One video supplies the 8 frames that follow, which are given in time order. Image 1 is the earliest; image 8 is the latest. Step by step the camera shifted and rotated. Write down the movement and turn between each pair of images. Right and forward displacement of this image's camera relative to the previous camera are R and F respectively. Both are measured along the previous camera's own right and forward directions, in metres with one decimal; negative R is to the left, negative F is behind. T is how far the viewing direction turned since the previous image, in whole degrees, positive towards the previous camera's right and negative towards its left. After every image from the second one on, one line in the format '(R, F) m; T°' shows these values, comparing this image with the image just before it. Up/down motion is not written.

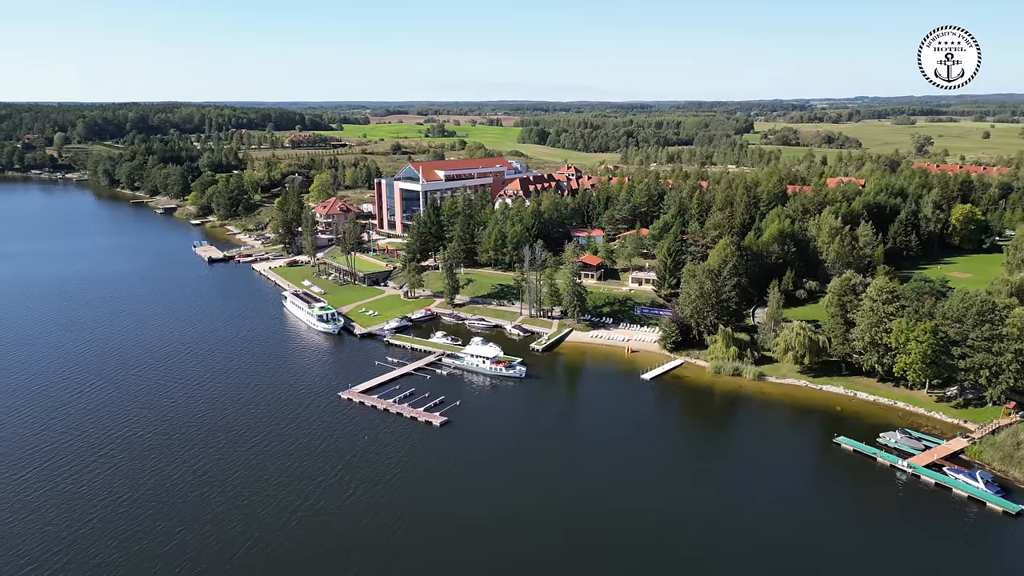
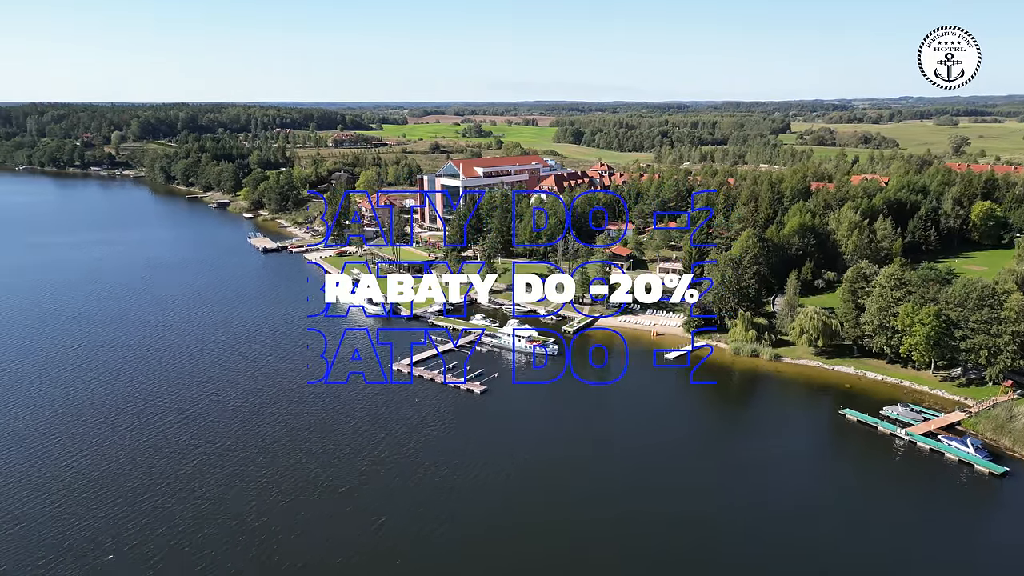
(0.0, -3.1) m; -3°
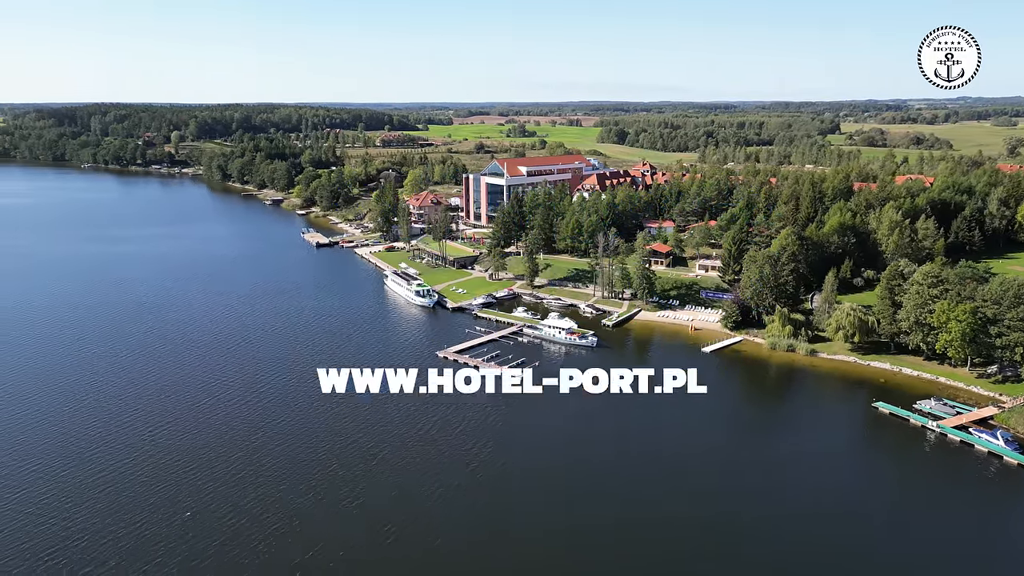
(0.0, -1.6) m; -3°
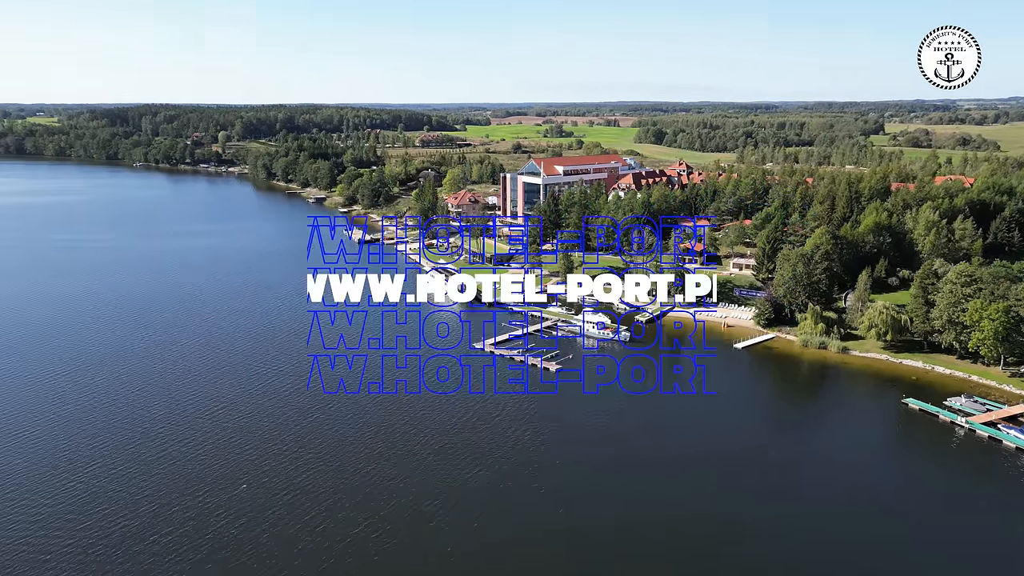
(0.0, -1.2) m; -3°
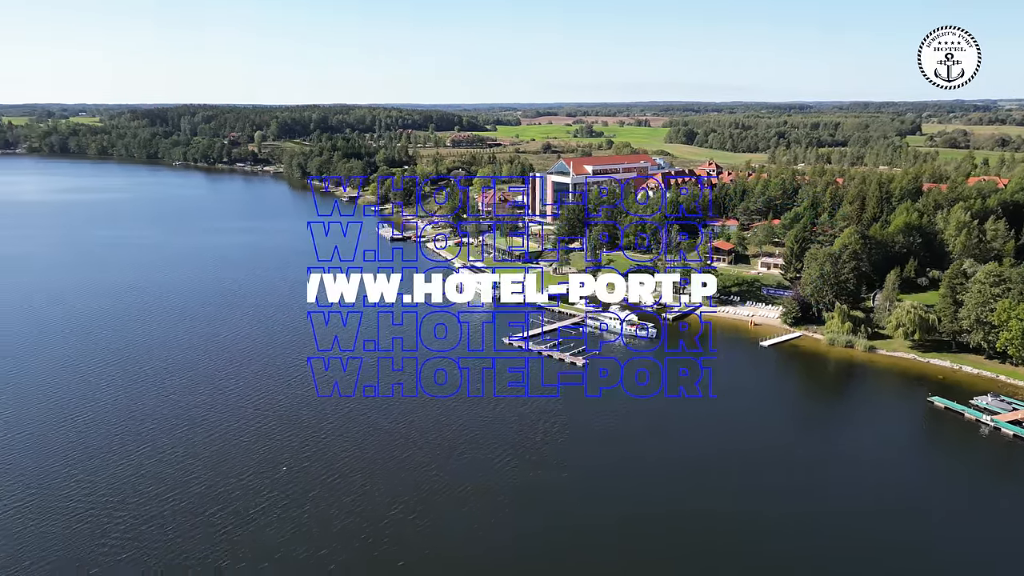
(0.0, -0.9) m; -2°
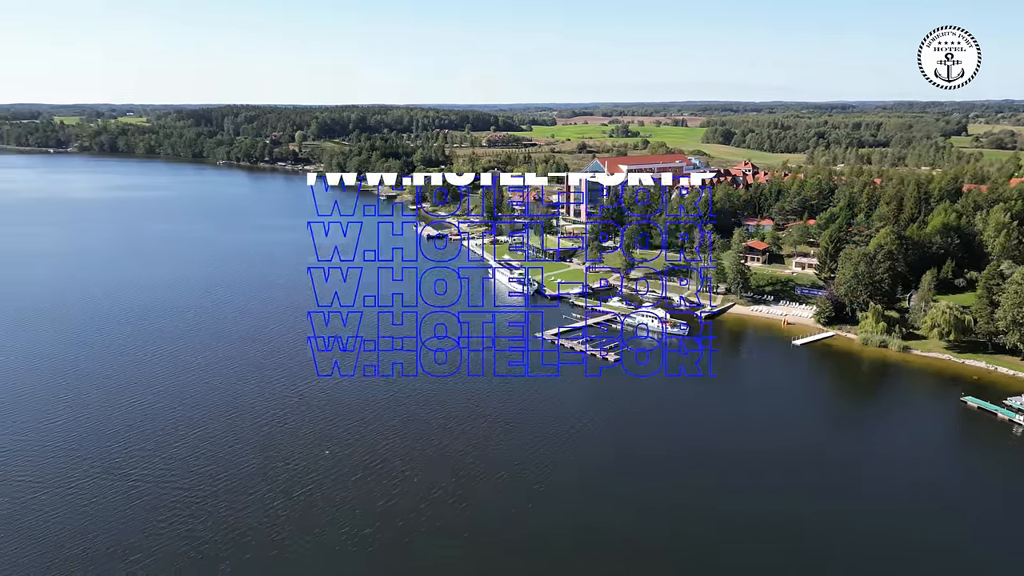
(0.0, -0.9) m; -3°
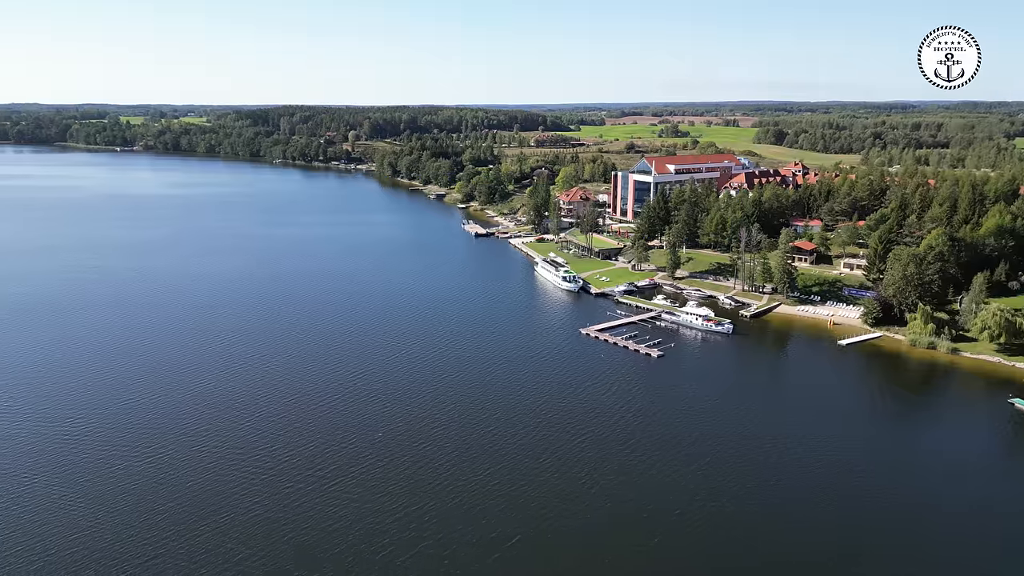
(0.0, -1.1) m; -4°
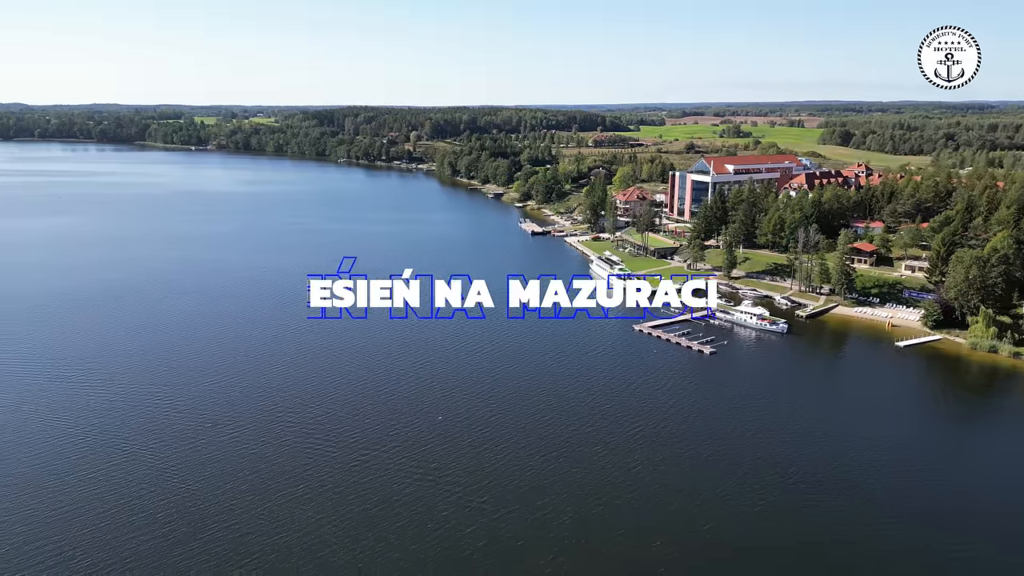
(0.0, -1.3) m; -4°
